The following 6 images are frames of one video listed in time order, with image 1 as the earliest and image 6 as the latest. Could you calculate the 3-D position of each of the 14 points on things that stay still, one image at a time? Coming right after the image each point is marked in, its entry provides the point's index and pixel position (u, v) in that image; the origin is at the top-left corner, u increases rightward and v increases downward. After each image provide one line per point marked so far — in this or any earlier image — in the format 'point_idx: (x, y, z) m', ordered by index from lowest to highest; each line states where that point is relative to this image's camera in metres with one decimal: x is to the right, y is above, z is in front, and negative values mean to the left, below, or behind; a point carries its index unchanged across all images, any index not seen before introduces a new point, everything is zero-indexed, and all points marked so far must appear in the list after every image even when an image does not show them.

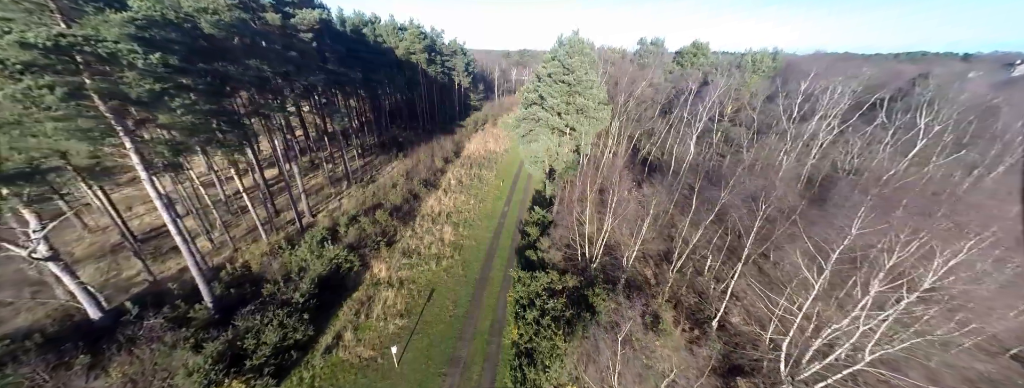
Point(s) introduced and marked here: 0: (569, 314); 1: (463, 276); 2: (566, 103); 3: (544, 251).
0: (+2.2, -4.7, +12.6) m
1: (-2.7, -4.7, +18.2) m
2: (+3.1, +5.2, +18.4) m
3: (+1.7, -3.1, +17.1) m
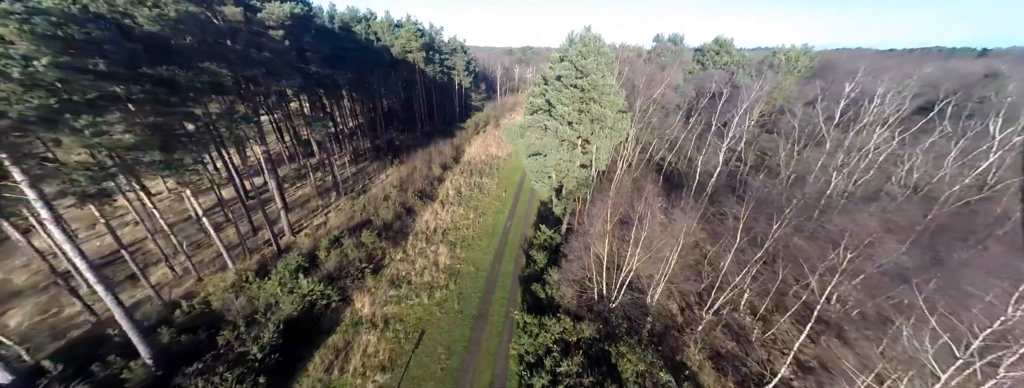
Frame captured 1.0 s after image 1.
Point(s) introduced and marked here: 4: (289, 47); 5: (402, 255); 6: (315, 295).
0: (+2.3, -5.9, +10.0) m
1: (-2.6, -5.8, +15.7) m
2: (+3.3, +4.1, +15.8) m
3: (+1.9, -4.2, +14.5) m
4: (-14.3, +9.1, +20.2) m
5: (-6.7, -3.7, +19.7) m
6: (-9.1, -4.7, +14.9) m
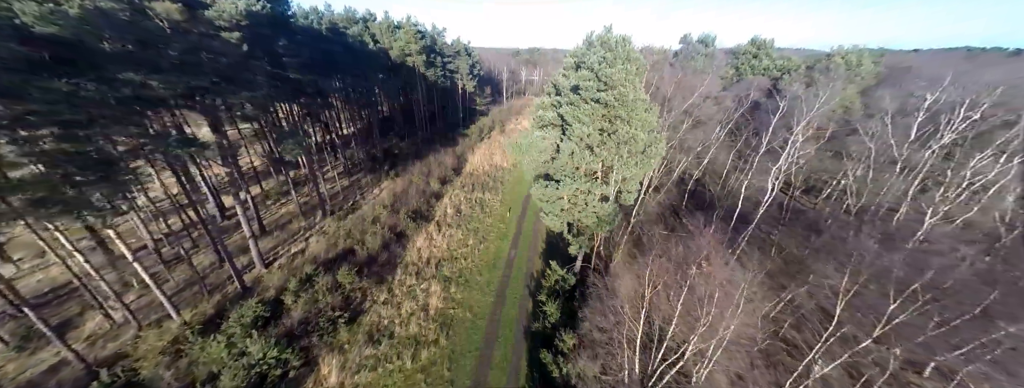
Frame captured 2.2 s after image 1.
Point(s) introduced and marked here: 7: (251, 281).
0: (+2.3, -7.4, +6.8) m
1: (-2.5, -7.3, +12.5) m
2: (+3.4, +2.5, +12.5) m
3: (+2.0, -5.8, +11.3) m
4: (-14.0, +7.6, +17.4) m
5: (-6.5, -5.3, +16.7) m
6: (-9.0, -6.2, +11.9) m
7: (-14.1, -4.7, +17.4) m
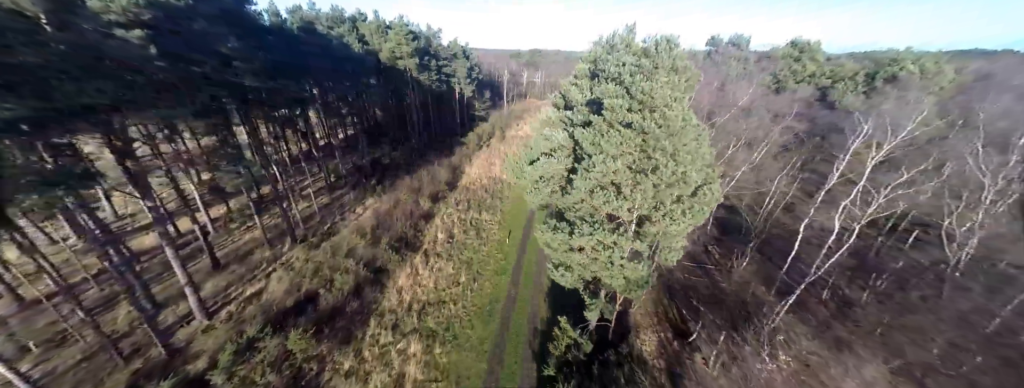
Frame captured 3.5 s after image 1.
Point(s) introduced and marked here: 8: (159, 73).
0: (+2.2, -9.1, +3.3) m
1: (-2.5, -9.0, +9.0) m
2: (+3.4, +0.8, +9.0) m
3: (+1.9, -7.5, +7.7) m
4: (-14.0, +6.0, +14.0) m
5: (-6.6, -6.9, +13.2) m
6: (-9.1, -7.8, +8.4) m
7: (-14.2, -6.4, +14.0) m
8: (-13.1, +4.6, +12.2) m
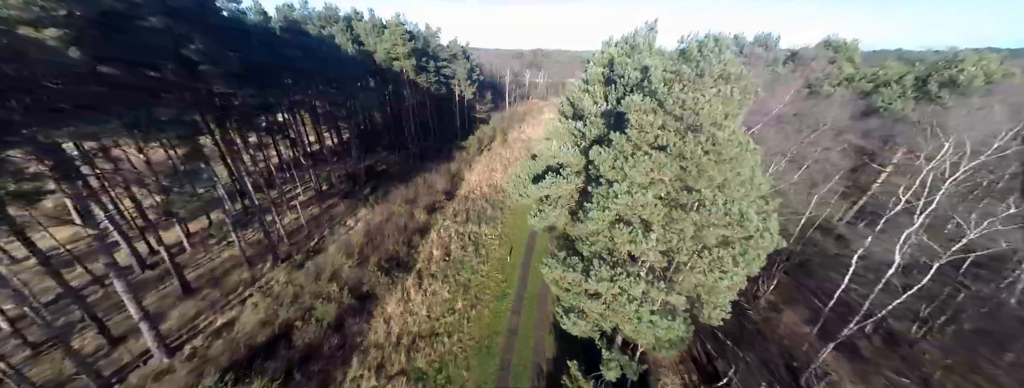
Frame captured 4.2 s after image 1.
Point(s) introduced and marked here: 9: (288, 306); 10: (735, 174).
0: (+2.2, -10.0, +1.3) m
1: (-2.5, -9.9, +7.1) m
2: (+3.4, -0.1, +7.1) m
3: (+1.9, -8.4, +5.8) m
4: (-13.9, +5.1, +12.1) m
5: (-6.5, -7.8, +11.3) m
6: (-9.0, -8.7, +6.5) m
7: (-14.1, -7.3, +12.1) m
8: (-13.1, +3.7, +10.3) m
9: (-11.1, -5.6, +16.1) m
10: (+4.6, +0.3, +6.7) m
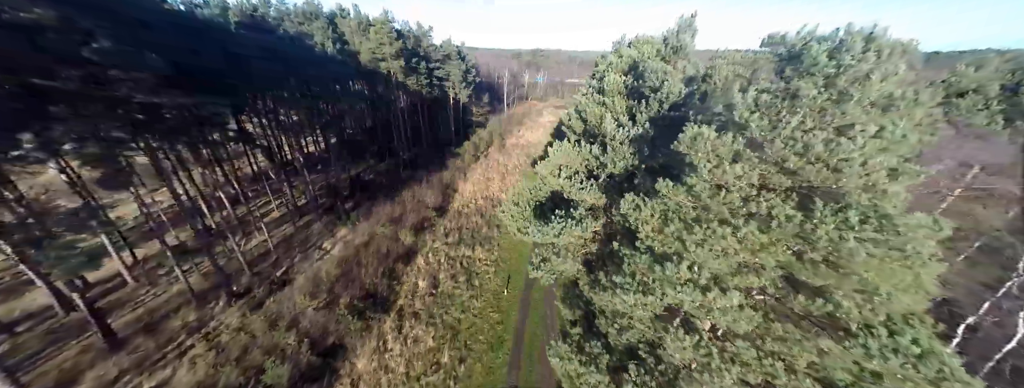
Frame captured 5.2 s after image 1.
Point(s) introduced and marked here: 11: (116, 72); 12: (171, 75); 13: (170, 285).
0: (+2.2, -11.3, -1.6) m
1: (-2.6, -11.3, +4.1) m
2: (+3.3, -1.5, +4.2) m
3: (+1.8, -9.7, +2.9) m
4: (-14.0, +3.7, +9.1) m
5: (-6.6, -9.2, +8.3) m
6: (-9.1, -10.1, +3.5) m
7: (-14.2, -8.6, +9.1) m
8: (-13.2, +2.4, +7.3) m
9: (-11.3, -7.0, +13.1) m
10: (+4.6, -1.1, +3.8) m
11: (-14.3, +4.7, +12.1) m
12: (-15.0, +5.5, +15.1) m
13: (-19.1, -5.0, +17.9) m
